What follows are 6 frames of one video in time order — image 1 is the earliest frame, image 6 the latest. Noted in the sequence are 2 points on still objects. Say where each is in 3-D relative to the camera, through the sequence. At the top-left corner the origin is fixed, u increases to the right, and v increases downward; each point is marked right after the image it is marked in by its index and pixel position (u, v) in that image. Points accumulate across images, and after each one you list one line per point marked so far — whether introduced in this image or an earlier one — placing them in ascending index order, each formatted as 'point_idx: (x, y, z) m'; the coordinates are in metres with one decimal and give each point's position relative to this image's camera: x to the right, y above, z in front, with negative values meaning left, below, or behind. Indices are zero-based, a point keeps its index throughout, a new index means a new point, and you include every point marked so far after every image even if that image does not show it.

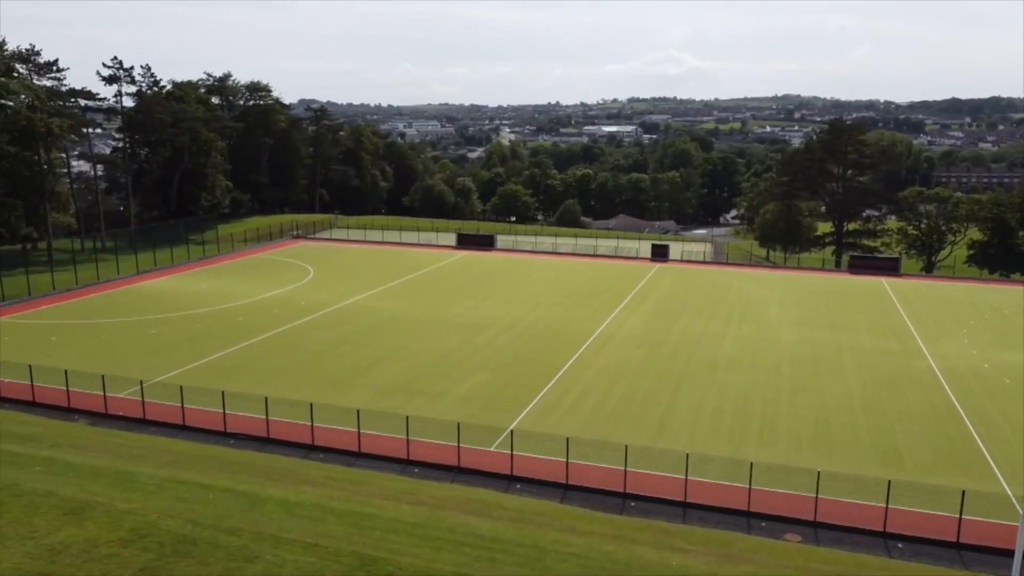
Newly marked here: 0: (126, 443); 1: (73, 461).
0: (-8.8, -3.5, +18.6) m
1: (-9.0, -3.6, +16.6) m
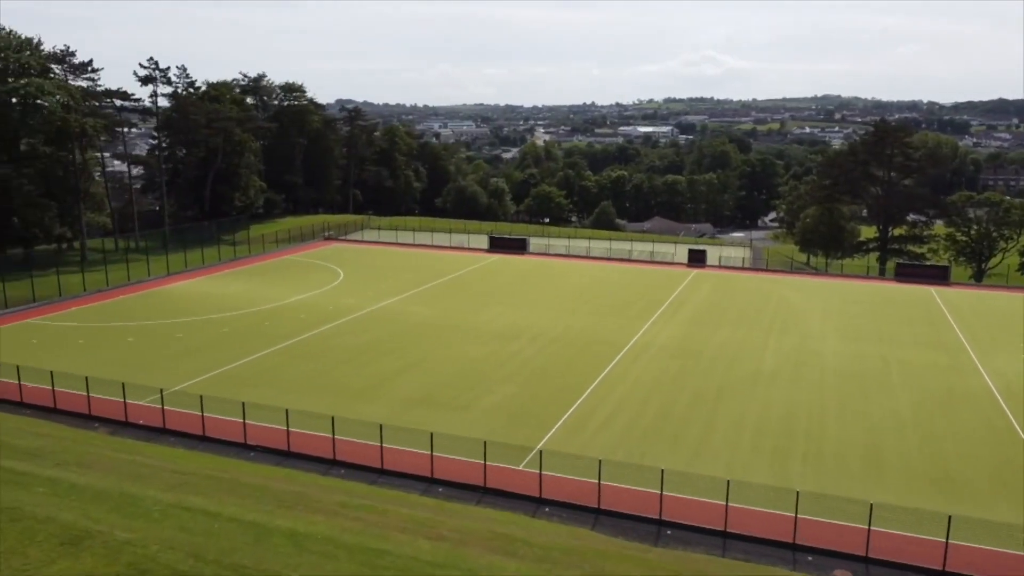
0: (-8.2, -3.7, +17.9) m
1: (-8.4, -3.8, +15.9) m
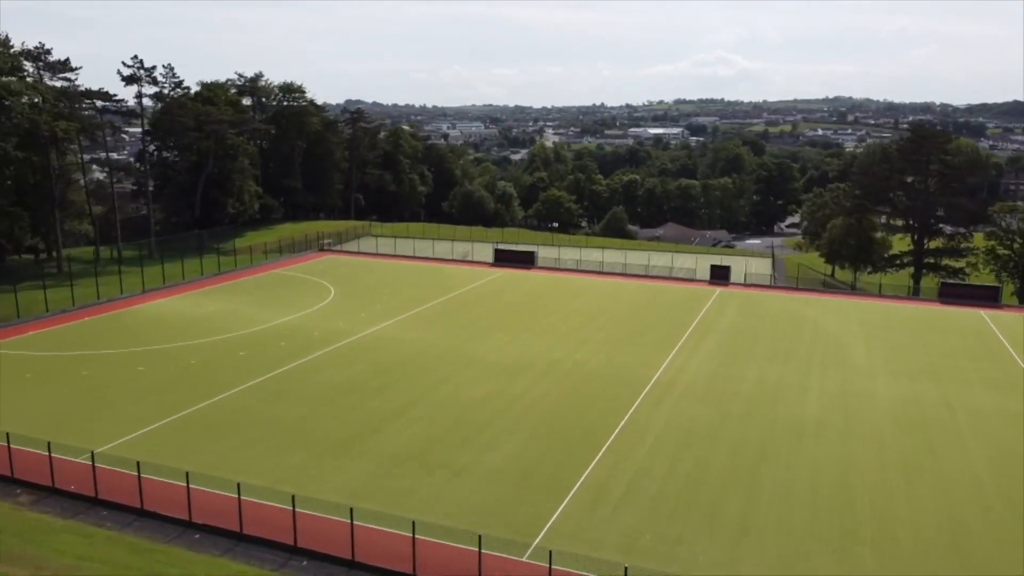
0: (-8.2, -4.8, +13.8) m
1: (-8.4, -4.8, +11.8) m
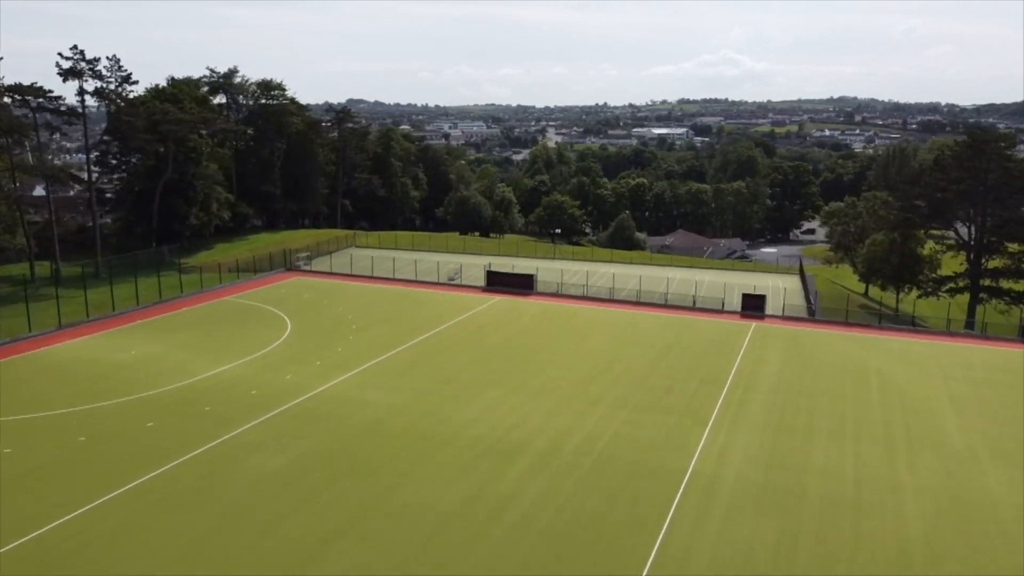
0: (-8.6, -6.4, +6.1) m
1: (-8.9, -6.4, +4.1) m
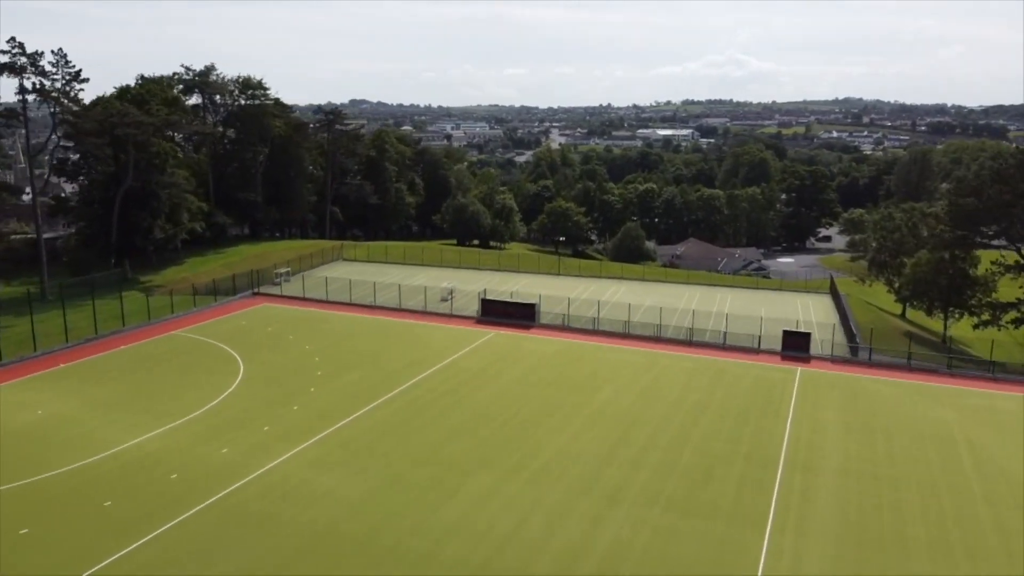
0: (-8.8, -7.8, -0.2) m
1: (-9.1, -7.9, -2.2) m
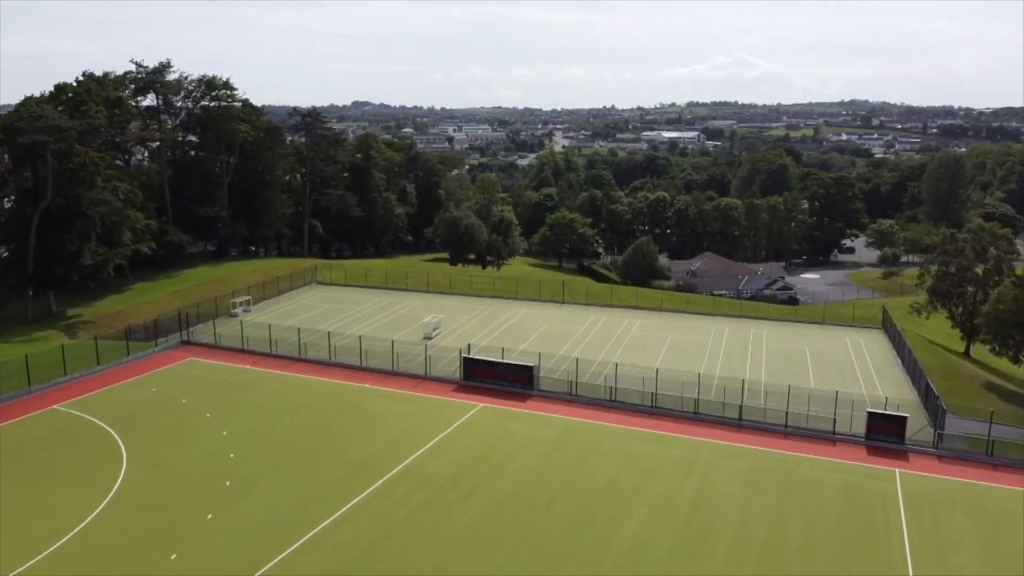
0: (-9.3, -9.8, -9.3) m
1: (-9.6, -9.8, -11.2) m
